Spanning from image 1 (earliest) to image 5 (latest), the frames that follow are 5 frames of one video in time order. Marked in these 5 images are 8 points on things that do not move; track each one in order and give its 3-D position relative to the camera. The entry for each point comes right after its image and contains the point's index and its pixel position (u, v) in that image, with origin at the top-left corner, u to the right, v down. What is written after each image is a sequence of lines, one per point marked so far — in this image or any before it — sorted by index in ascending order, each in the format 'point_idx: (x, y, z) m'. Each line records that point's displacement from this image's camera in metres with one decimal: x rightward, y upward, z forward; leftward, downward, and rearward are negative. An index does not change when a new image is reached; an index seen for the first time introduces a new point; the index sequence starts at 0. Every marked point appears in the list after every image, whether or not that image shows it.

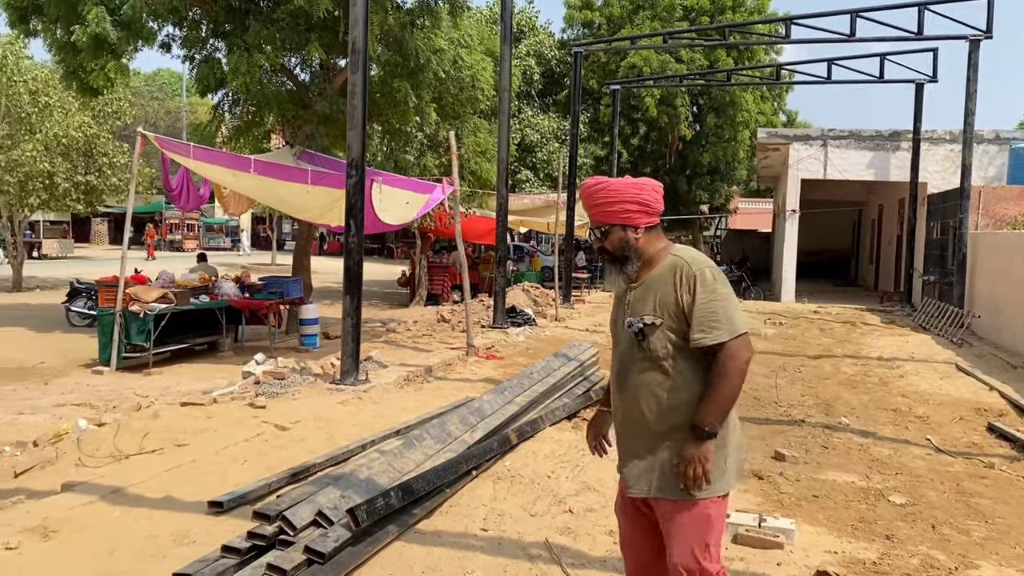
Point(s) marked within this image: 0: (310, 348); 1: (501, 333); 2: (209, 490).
0: (-3.0, -0.9, +12.9) m
1: (-0.1, -0.7, +13.6) m
2: (-1.7, -1.1, +5.0) m
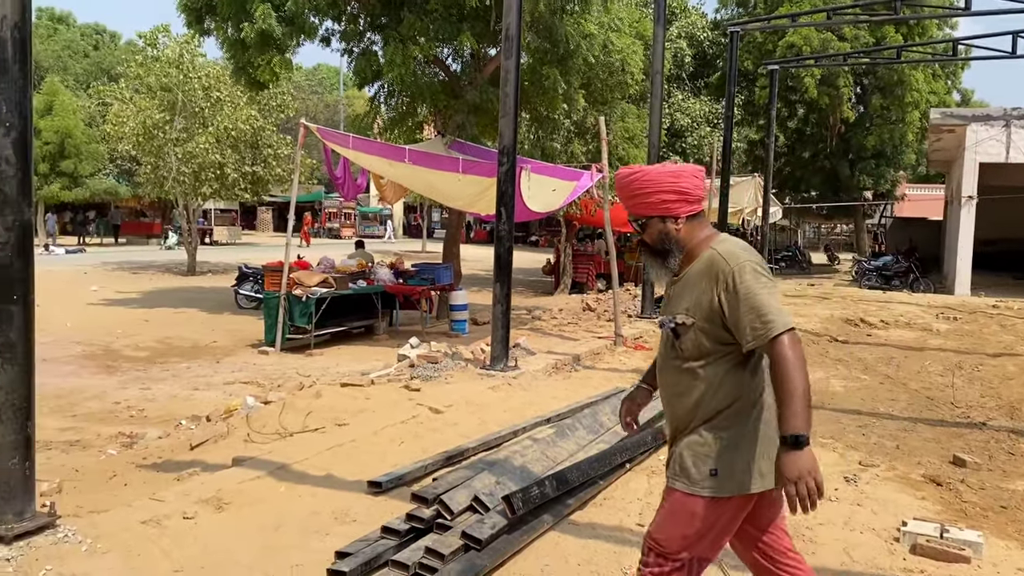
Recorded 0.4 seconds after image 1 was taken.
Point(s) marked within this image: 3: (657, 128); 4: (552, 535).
0: (-0.8, -0.7, +13.1) m
1: (+2.1, -0.5, +13.3) m
2: (-0.8, -1.1, +5.1) m
3: (+2.5, +2.7, +15.0) m
4: (+0.2, -1.2, +4.3) m
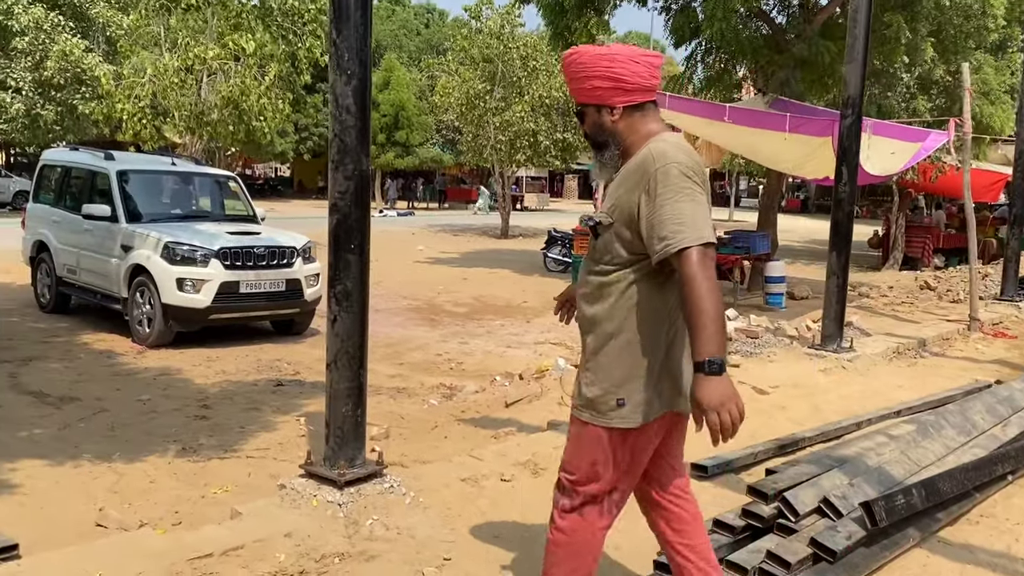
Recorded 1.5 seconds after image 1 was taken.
0: (+3.6, -0.3, +12.2) m
1: (+6.5, -0.2, +11.4) m
2: (+0.9, -0.9, +4.6) m
3: (+7.4, +3.0, +12.7) m
4: (+1.6, -1.1, +3.5) m
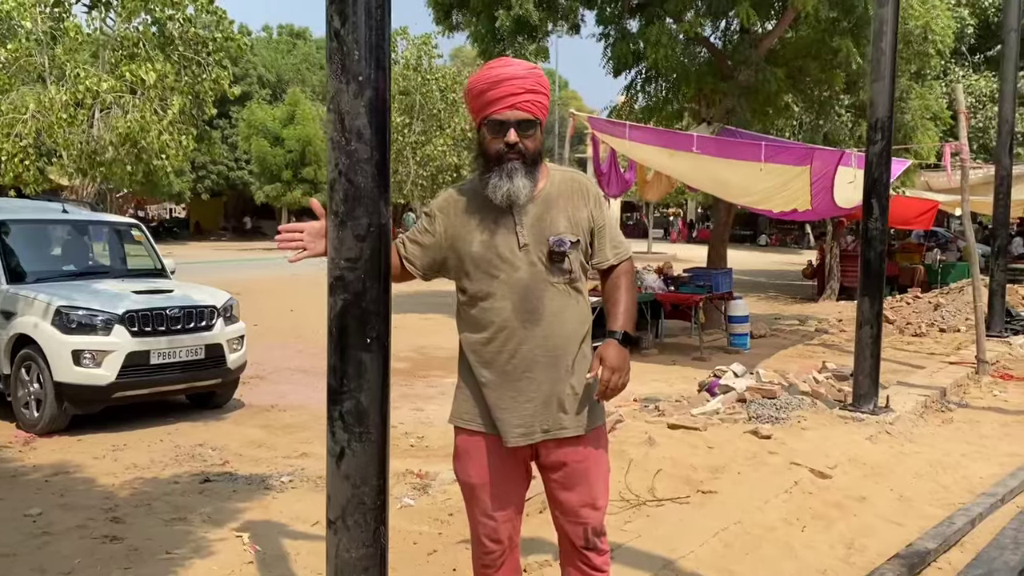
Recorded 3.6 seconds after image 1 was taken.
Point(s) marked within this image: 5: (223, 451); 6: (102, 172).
0: (+3.0, -0.8, +11.3) m
1: (+5.9, -0.7, +10.9) m
2: (+1.1, -1.2, +3.5) m
3: (+6.6, +2.6, +12.4) m
4: (+1.9, -1.3, +2.5) m
5: (-2.3, -1.3, +7.1) m
6: (-5.8, +1.6, +12.5) m
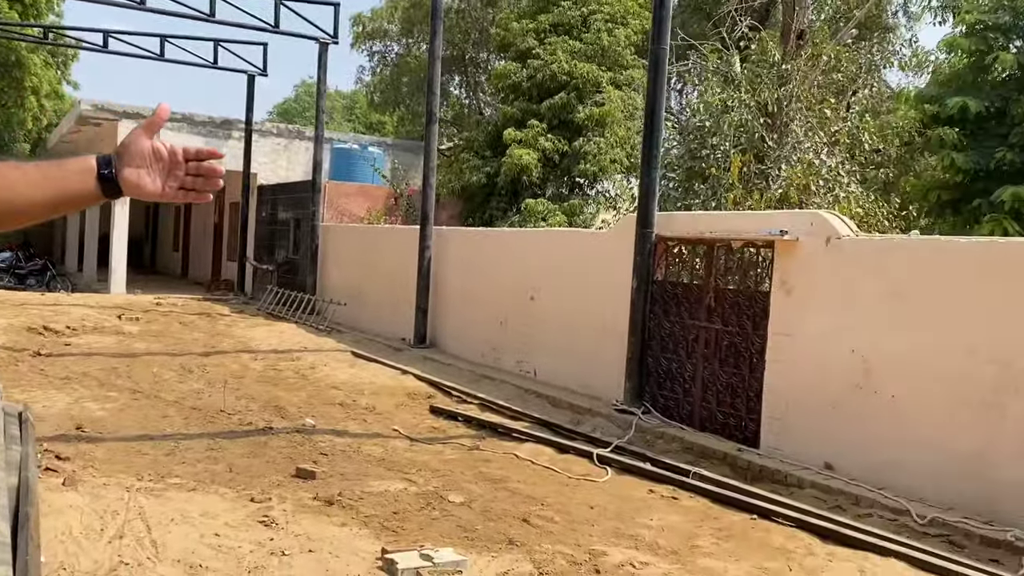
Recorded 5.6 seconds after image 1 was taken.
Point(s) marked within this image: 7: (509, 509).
0: (-9.3, -1.0, +6.7) m
1: (-7.8, -0.7, +9.2) m
2: (-2.6, -1.2, +2.2) m
3: (-9.1, +2.5, +10.4) m
4: (-1.4, -1.3, +2.6) m
5: (-7.2, -1.6, +0.3) m
6: (-13.6, +1.2, -1.1) m
7: (0.0, -1.0, +4.2) m
